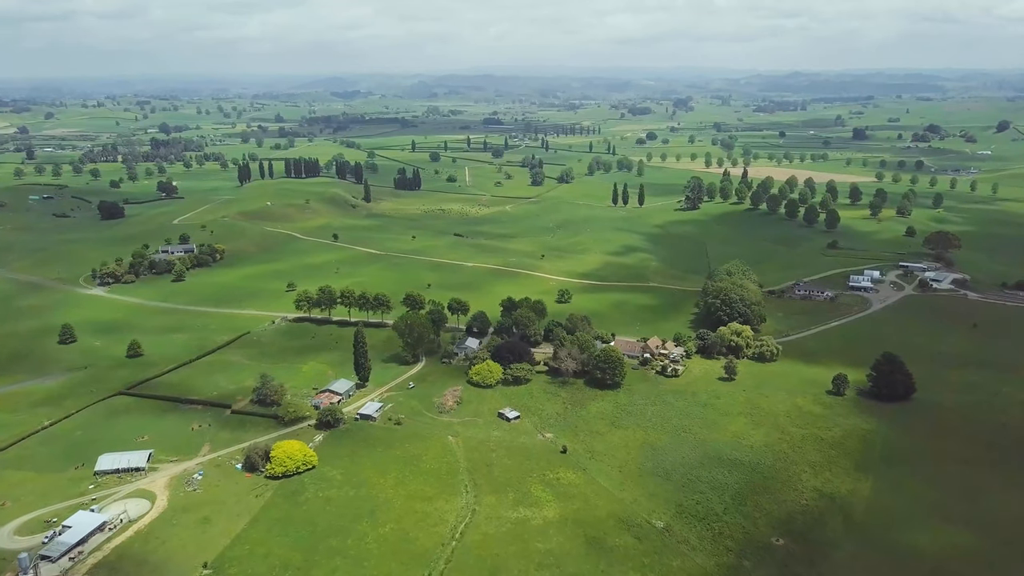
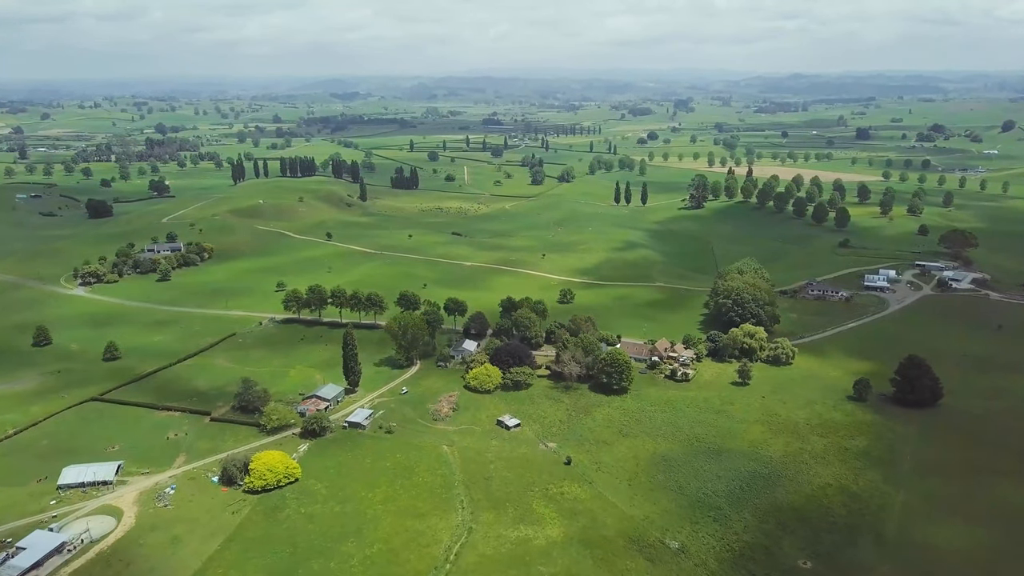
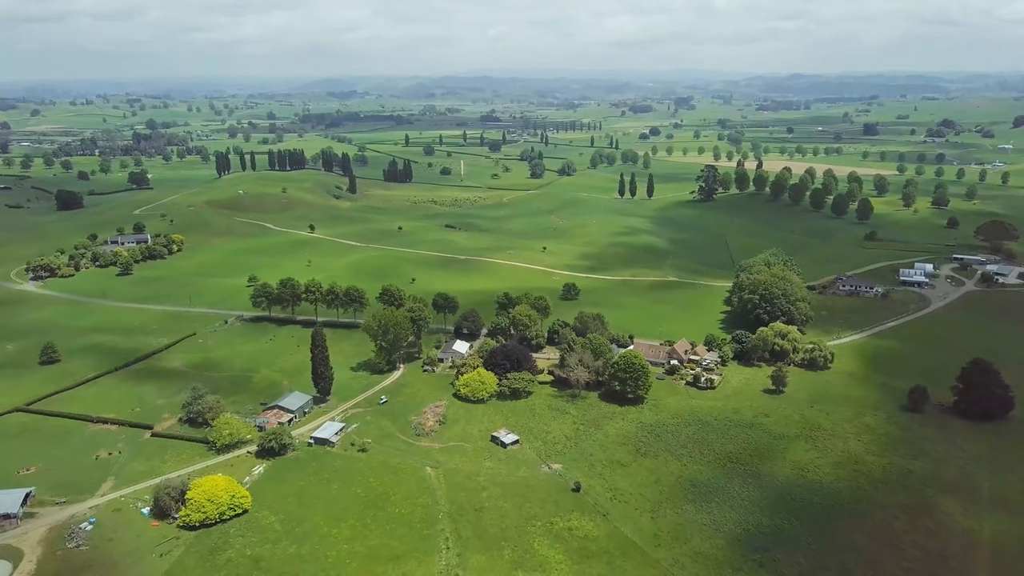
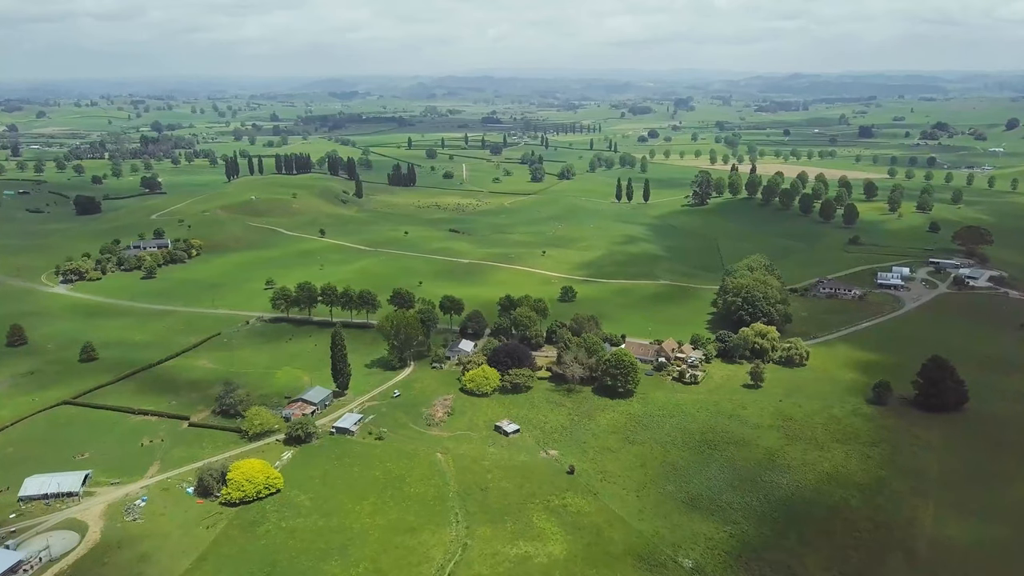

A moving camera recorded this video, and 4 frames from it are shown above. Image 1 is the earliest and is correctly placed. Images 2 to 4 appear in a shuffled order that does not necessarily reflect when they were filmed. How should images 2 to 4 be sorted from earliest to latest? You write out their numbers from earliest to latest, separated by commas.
2, 4, 3
